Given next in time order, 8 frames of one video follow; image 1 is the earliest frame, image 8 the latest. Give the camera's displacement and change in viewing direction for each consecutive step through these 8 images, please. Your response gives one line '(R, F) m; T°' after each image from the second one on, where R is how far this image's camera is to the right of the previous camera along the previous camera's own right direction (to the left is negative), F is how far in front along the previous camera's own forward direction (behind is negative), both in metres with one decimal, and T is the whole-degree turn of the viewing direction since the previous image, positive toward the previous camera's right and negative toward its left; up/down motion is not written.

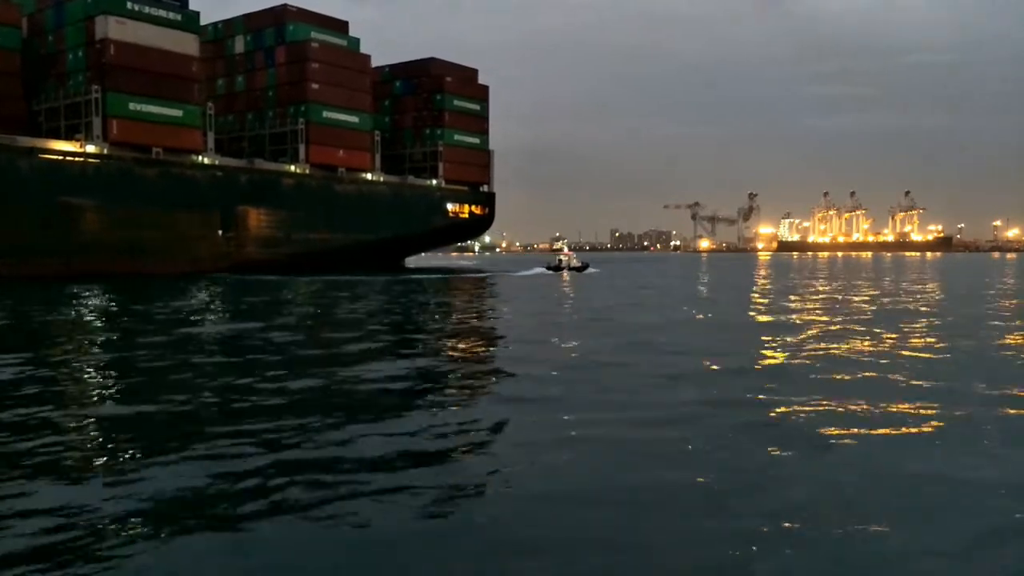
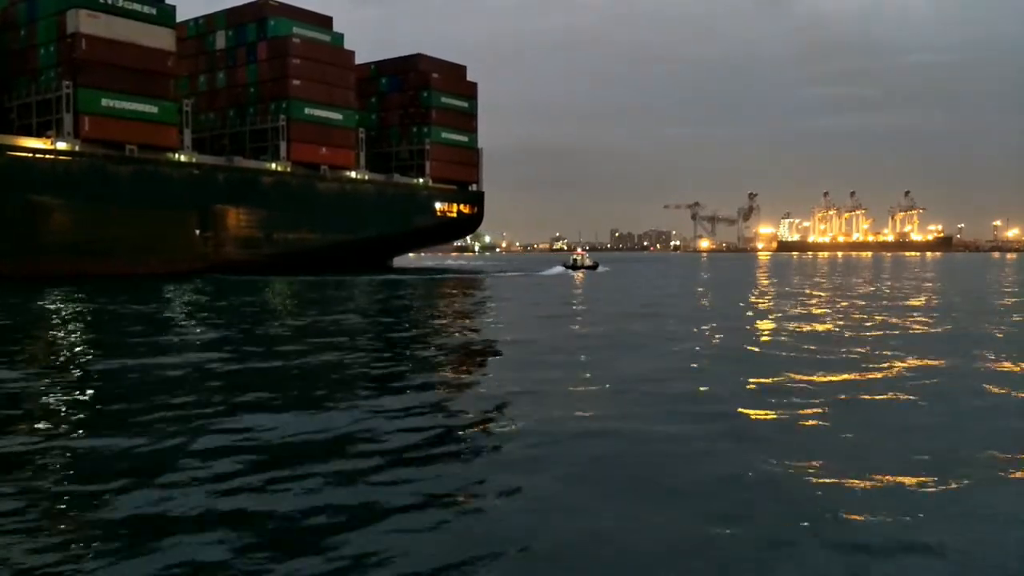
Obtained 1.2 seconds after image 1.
(+0.6, +0.8) m; 0°
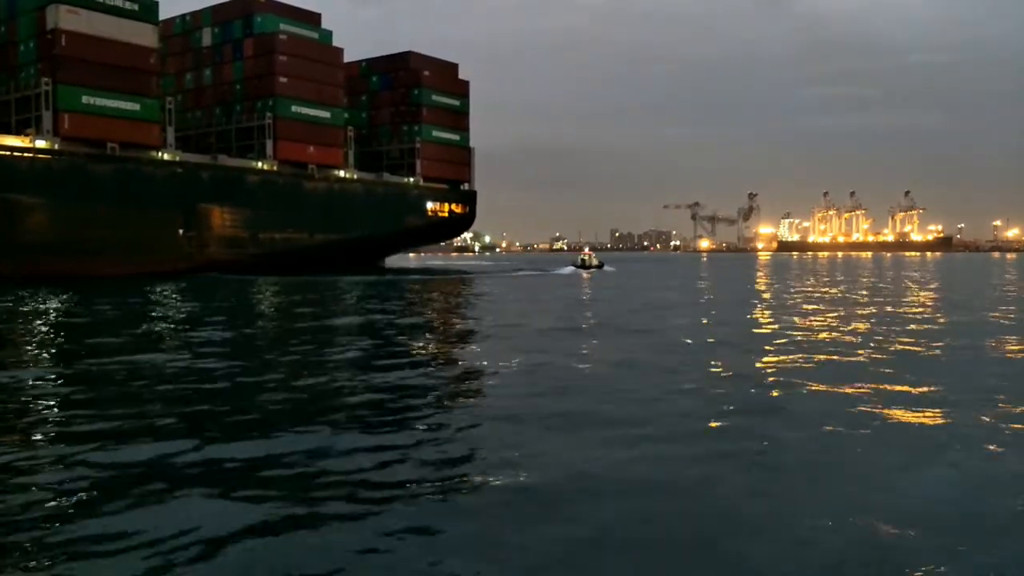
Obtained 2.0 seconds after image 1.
(+0.4, +0.5) m; 0°
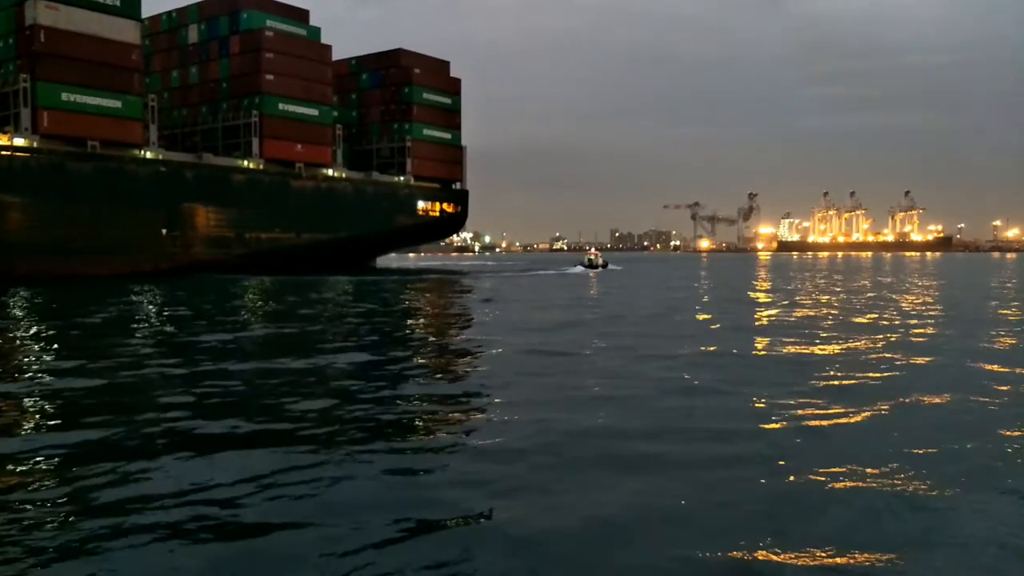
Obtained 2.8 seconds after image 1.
(+0.4, +0.5) m; 0°
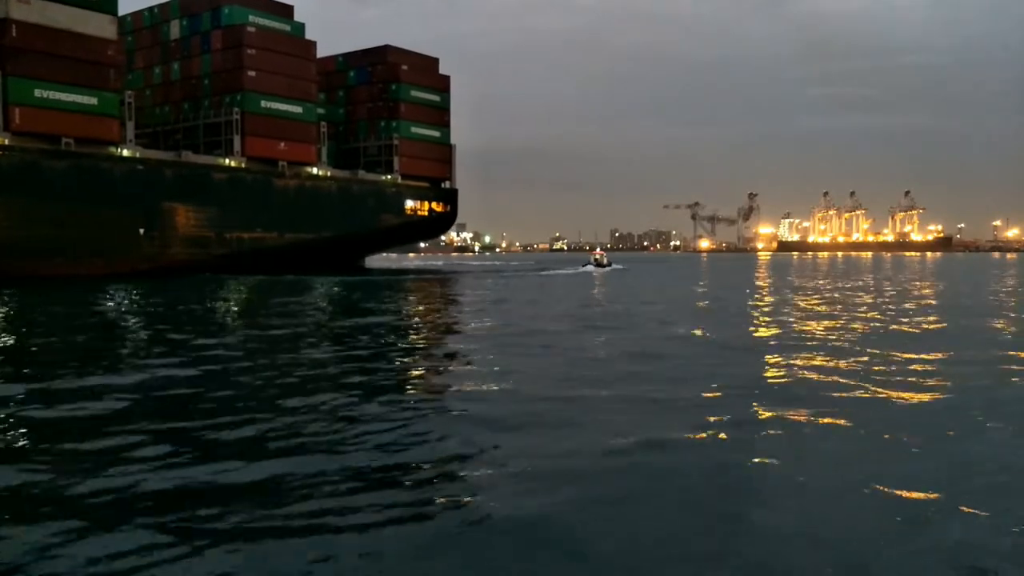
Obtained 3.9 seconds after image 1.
(+0.5, +0.7) m; 0°
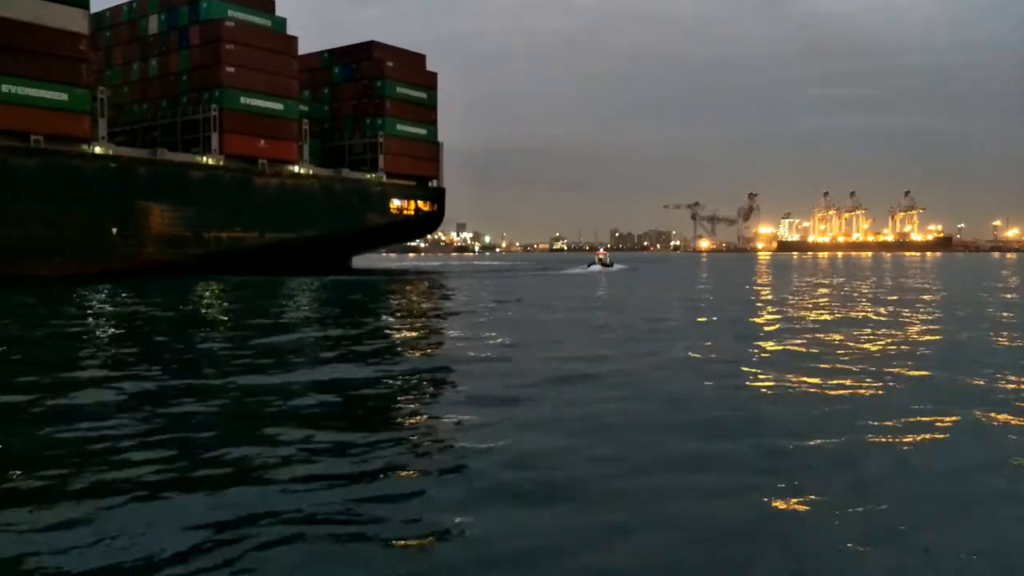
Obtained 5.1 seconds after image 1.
(+0.6, +0.8) m; 0°
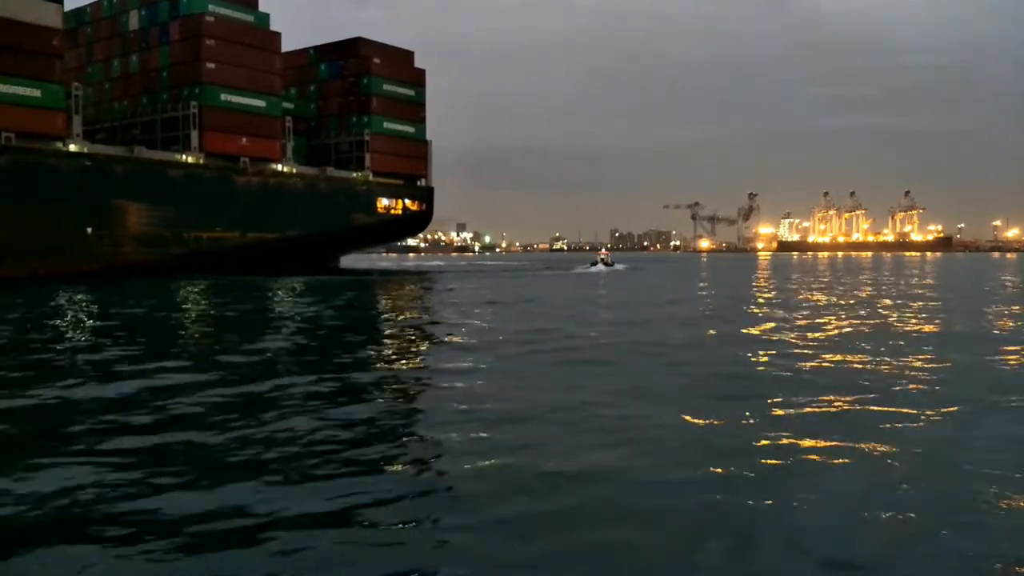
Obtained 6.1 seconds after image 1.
(+0.5, +0.7) m; 0°
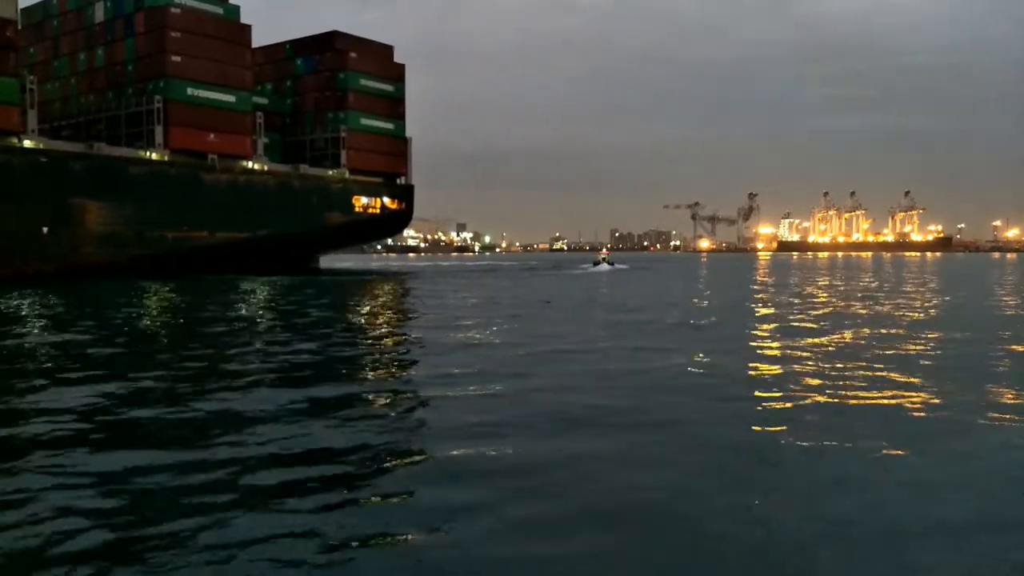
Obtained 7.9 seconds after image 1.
(+0.9, +1.1) m; 0°
